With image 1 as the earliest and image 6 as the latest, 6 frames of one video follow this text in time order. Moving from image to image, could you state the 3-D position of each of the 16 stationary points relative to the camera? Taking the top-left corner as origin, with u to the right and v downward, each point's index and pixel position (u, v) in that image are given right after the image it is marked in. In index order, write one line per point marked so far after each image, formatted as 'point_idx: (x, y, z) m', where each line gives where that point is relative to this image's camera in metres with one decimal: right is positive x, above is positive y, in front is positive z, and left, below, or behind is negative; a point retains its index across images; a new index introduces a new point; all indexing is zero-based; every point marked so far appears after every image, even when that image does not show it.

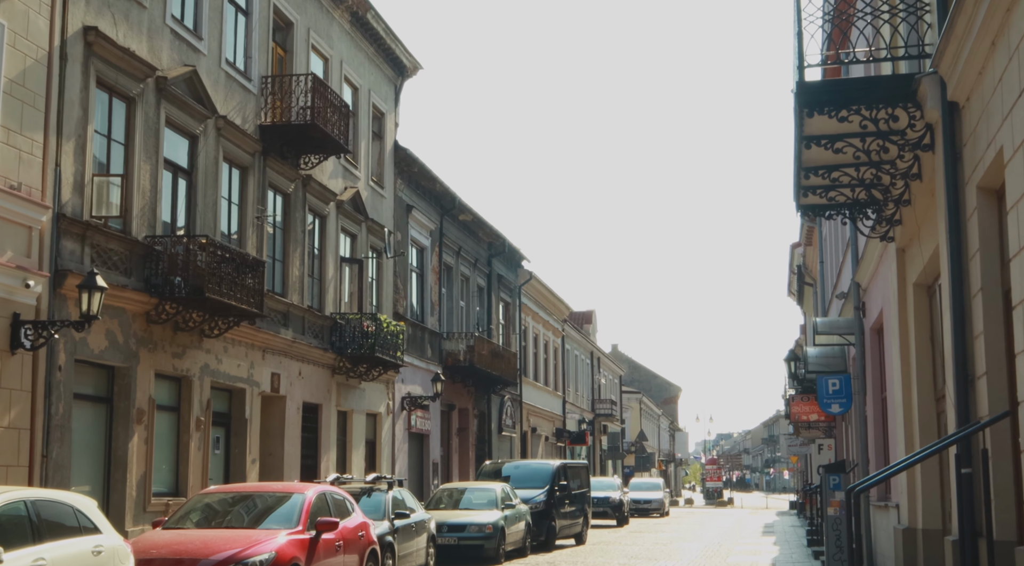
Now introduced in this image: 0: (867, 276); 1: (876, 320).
0: (+4.9, +0.1, +17.0) m
1: (+4.9, -0.5, +16.7) m
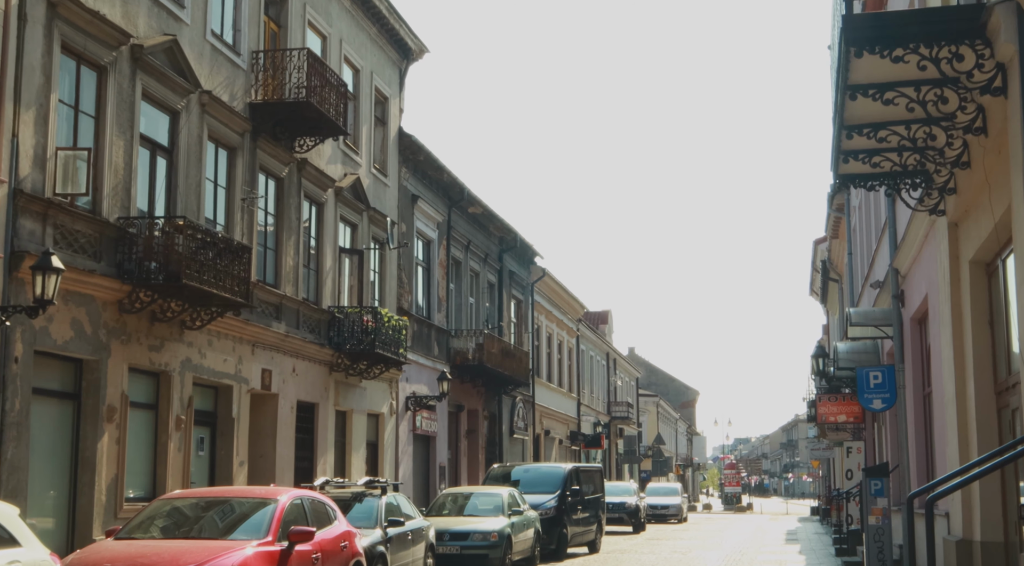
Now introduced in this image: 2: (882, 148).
0: (+4.9, +0.3, +15.4) m
1: (+5.0, -0.3, +15.2) m
2: (+3.3, +1.2, +11.2) m
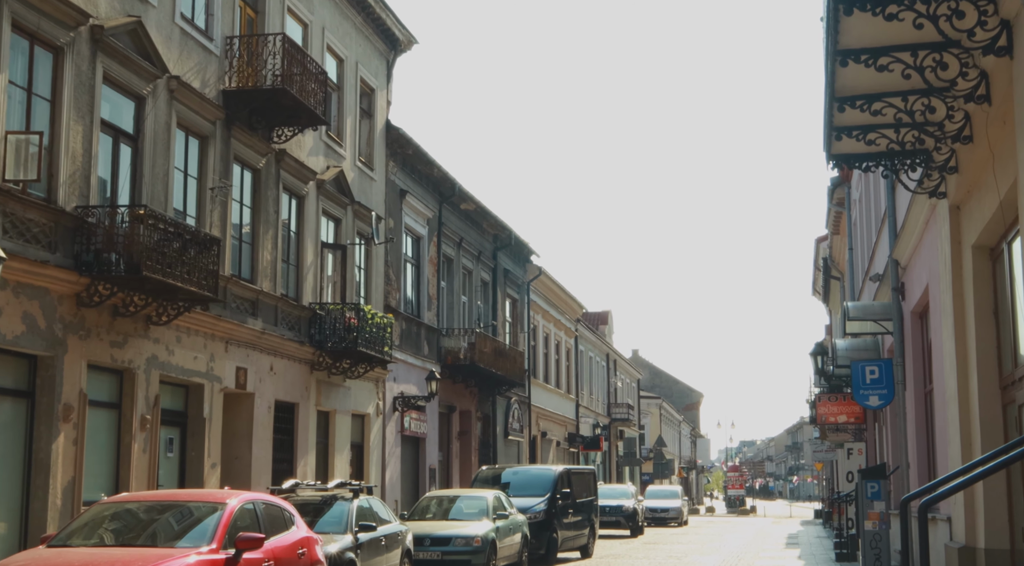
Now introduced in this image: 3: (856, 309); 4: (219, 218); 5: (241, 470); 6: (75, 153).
0: (+4.7, +0.4, +14.6) m
1: (+4.7, -0.2, +14.3) m
2: (+3.1, +1.3, +10.4) m
3: (+4.6, -0.3, +16.5) m
4: (-4.4, +1.0, +18.7) m
5: (-4.3, -3.0, +19.6) m
6: (-5.3, +1.6, +15.0) m
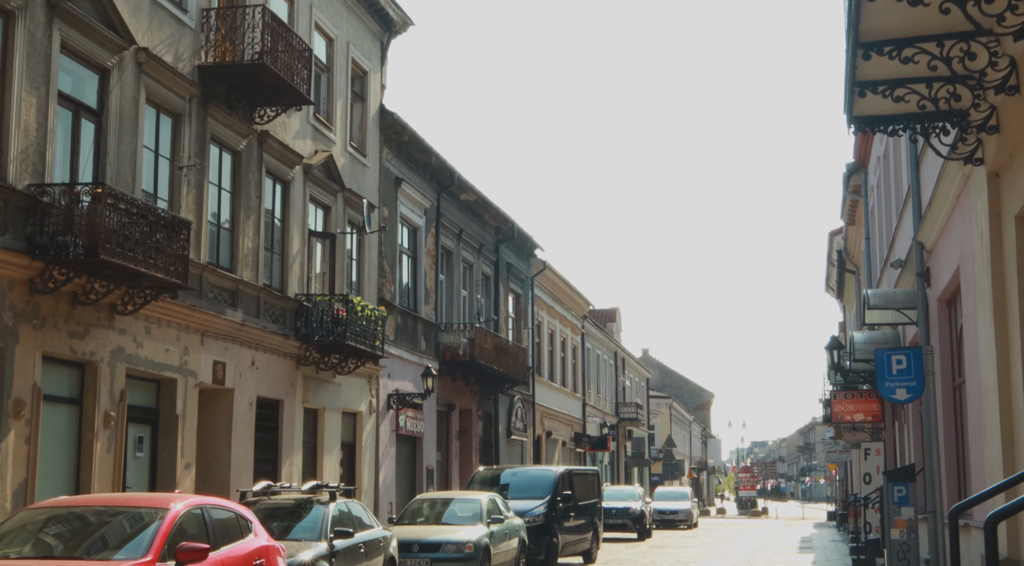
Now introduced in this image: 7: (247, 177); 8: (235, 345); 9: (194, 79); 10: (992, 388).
0: (+4.6, +0.6, +13.3) m
1: (+4.6, 0.0, +13.1) m
2: (+2.9, +1.5, +9.1) m
3: (+4.5, -0.2, +15.3) m
4: (-4.5, +1.2, +17.6) m
5: (-4.3, -2.8, +18.4) m
6: (-5.4, +1.7, +13.9) m
7: (-4.2, +1.7, +19.4) m
8: (-4.2, -0.9, +18.8) m
9: (-4.6, +2.9, +17.9) m
10: (+3.9, -0.9, +10.1) m
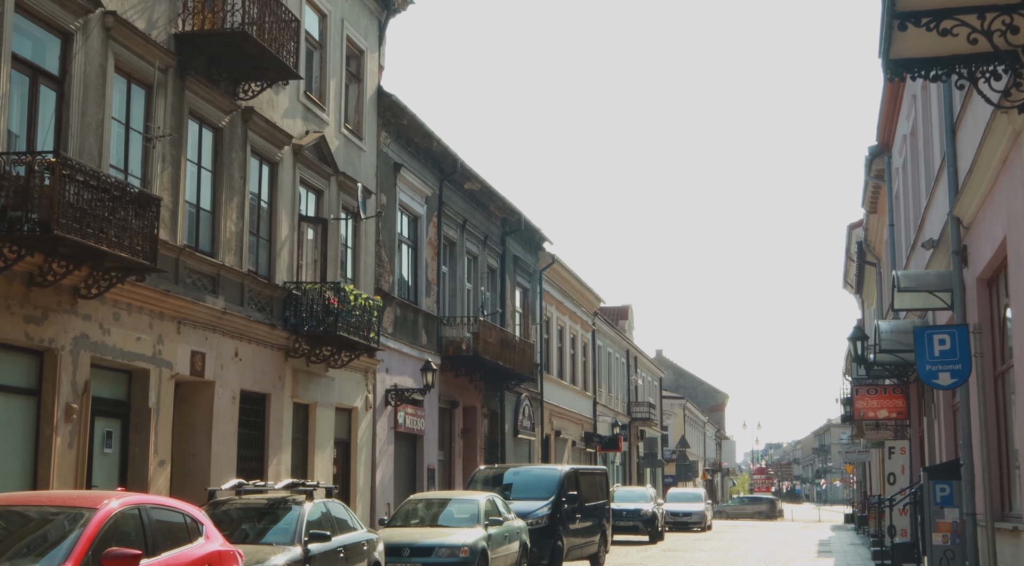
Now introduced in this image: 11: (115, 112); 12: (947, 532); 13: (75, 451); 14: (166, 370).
0: (+4.5, +0.8, +12.0) m
1: (+4.5, +0.2, +11.8) m
2: (+2.8, +1.7, +7.8) m
3: (+4.4, 0.0, +13.9) m
4: (-4.5, +1.4, +16.4) m
5: (-4.4, -2.6, +17.2) m
6: (-5.5, +2.0, +12.7) m
7: (-4.2, +1.9, +18.2) m
8: (-4.2, -0.7, +17.6) m
9: (-4.6, +3.2, +16.7) m
10: (+3.8, -0.6, +8.8) m
11: (-4.9, +2.1, +15.3) m
12: (+4.6, -2.7, +13.4) m
13: (-5.0, -1.9, +14.2) m
14: (-4.5, -1.1, +16.2) m
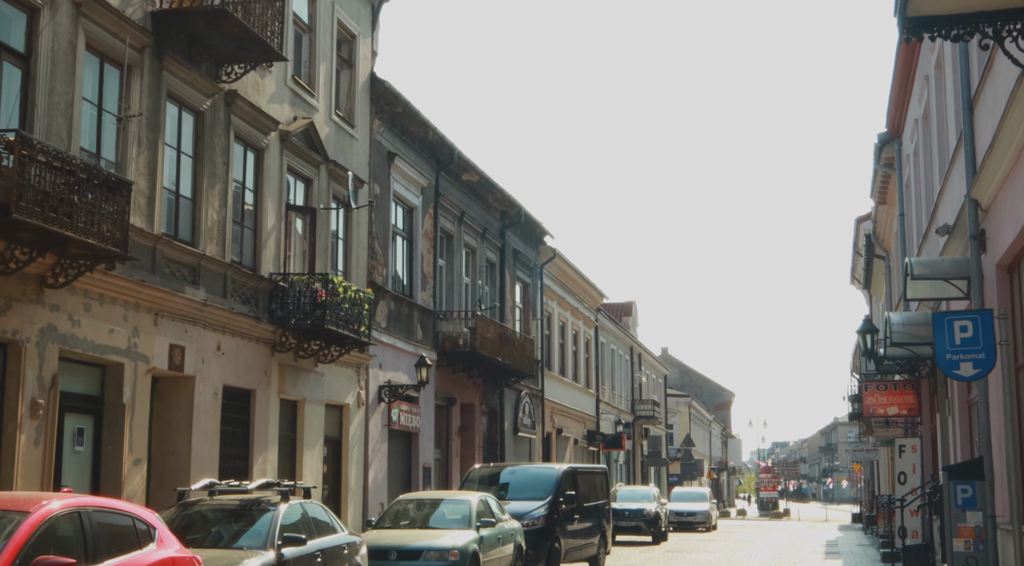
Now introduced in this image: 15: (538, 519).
0: (+4.4, +0.9, +11.2) m
1: (+4.4, +0.3, +11.0) m
2: (+2.7, +1.9, +7.0) m
3: (+4.3, +0.2, +13.2) m
4: (-4.6, +1.5, +15.6) m
5: (-4.4, -2.4, +16.5) m
6: (-5.6, +2.1, +11.9) m
7: (-4.2, +2.0, +17.5) m
8: (-4.3, -0.6, +16.8) m
9: (-4.7, +3.3, +15.9) m
10: (+3.7, -0.5, +8.1) m
11: (-5.0, +2.2, +14.6) m
12: (+4.5, -2.5, +12.6) m
13: (-5.1, -1.8, +13.5) m
14: (-4.6, -1.0, +15.5) m
15: (+0.4, -3.7, +19.4) m
